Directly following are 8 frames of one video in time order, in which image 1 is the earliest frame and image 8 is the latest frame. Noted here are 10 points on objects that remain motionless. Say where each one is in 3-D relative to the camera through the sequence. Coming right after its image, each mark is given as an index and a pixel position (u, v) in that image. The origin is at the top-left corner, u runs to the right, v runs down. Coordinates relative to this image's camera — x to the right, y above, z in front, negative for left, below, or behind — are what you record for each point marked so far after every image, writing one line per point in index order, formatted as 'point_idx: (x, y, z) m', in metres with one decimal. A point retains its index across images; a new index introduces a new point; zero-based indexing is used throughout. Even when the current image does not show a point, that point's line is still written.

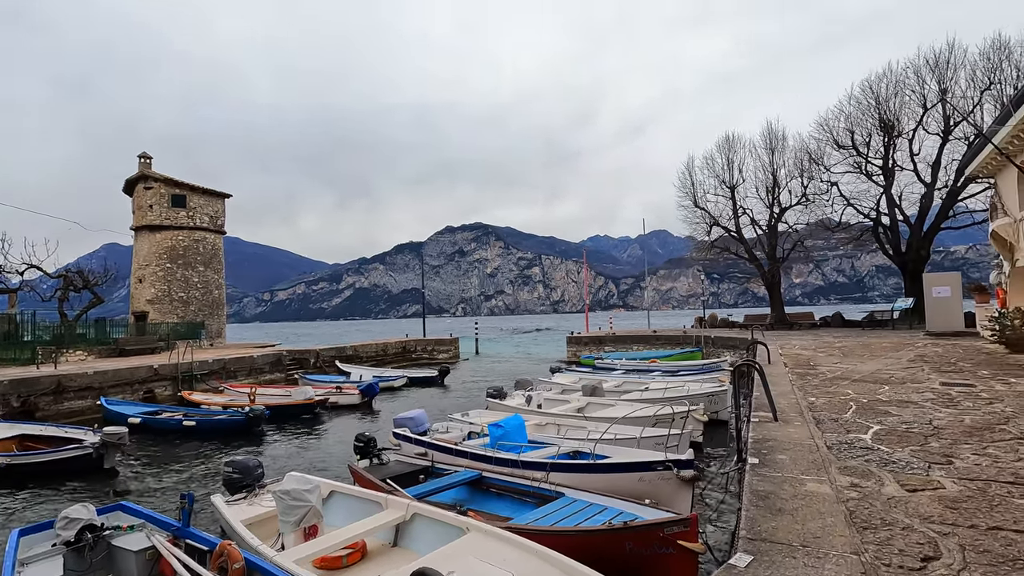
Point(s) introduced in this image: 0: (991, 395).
0: (+6.8, -1.5, +7.6) m
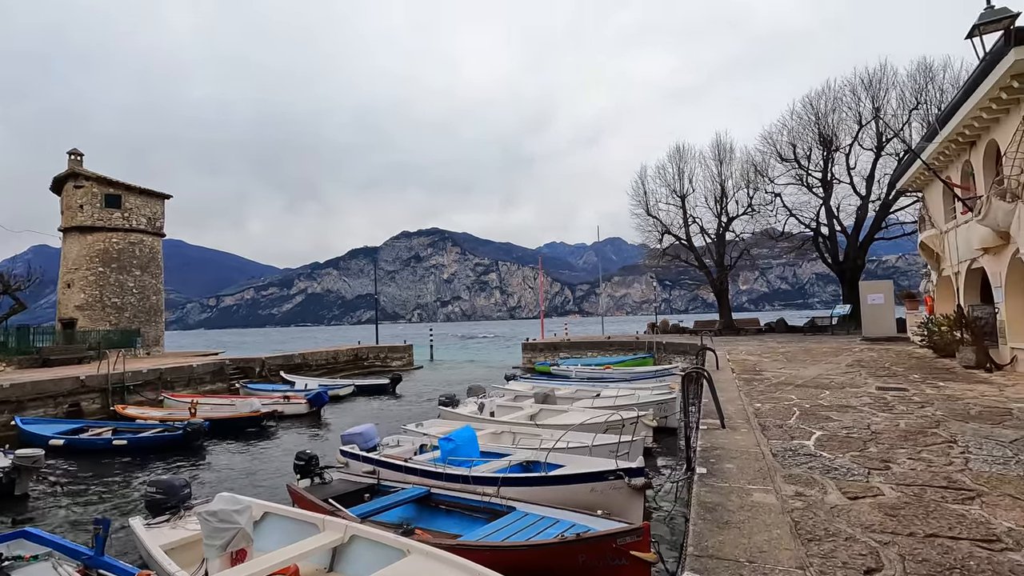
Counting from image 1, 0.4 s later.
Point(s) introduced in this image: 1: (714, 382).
0: (+6.1, -1.7, +7.9) m
1: (+4.0, -1.9, +10.6) m
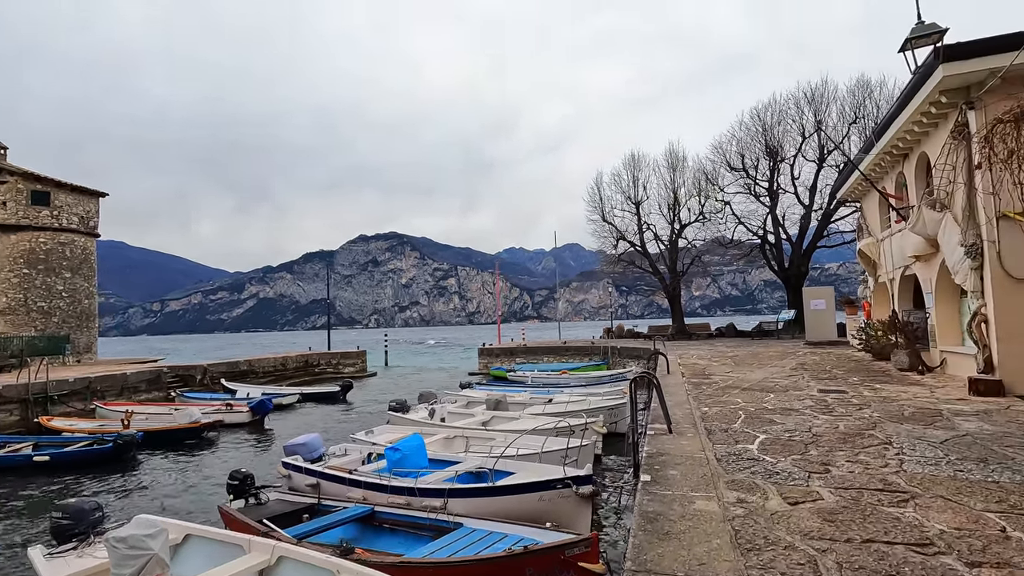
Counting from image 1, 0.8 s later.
0: (+5.3, -1.7, +8.2) m
1: (+3.0, -2.0, +10.7) m
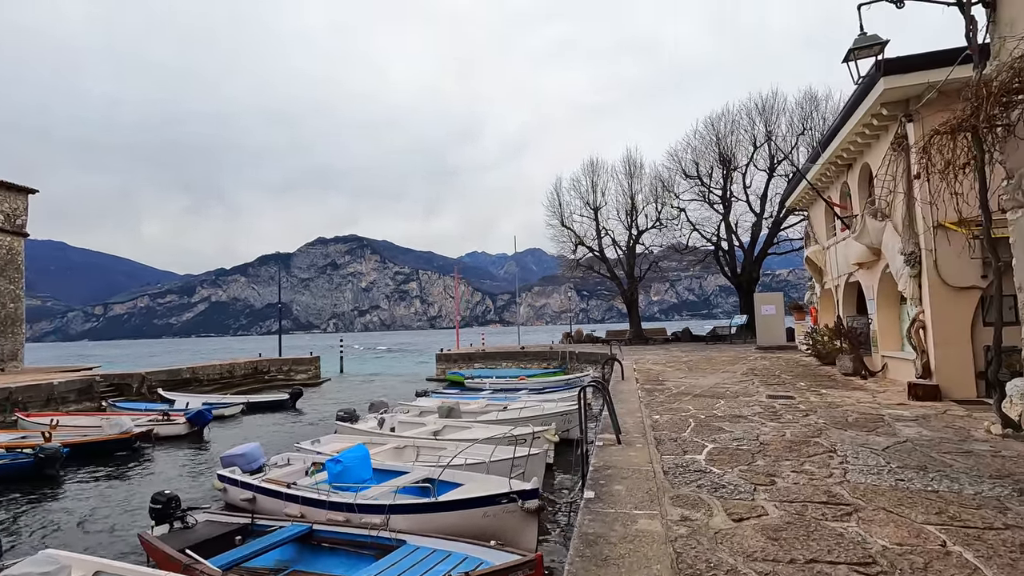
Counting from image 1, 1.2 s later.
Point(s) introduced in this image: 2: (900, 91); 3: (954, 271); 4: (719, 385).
0: (+4.5, -1.8, +8.2) m
1: (+2.1, -2.1, +10.6) m
2: (+6.5, +3.3, +9.0) m
3: (+7.3, +0.3, +8.8) m
4: (+4.2, -2.0, +11.0) m
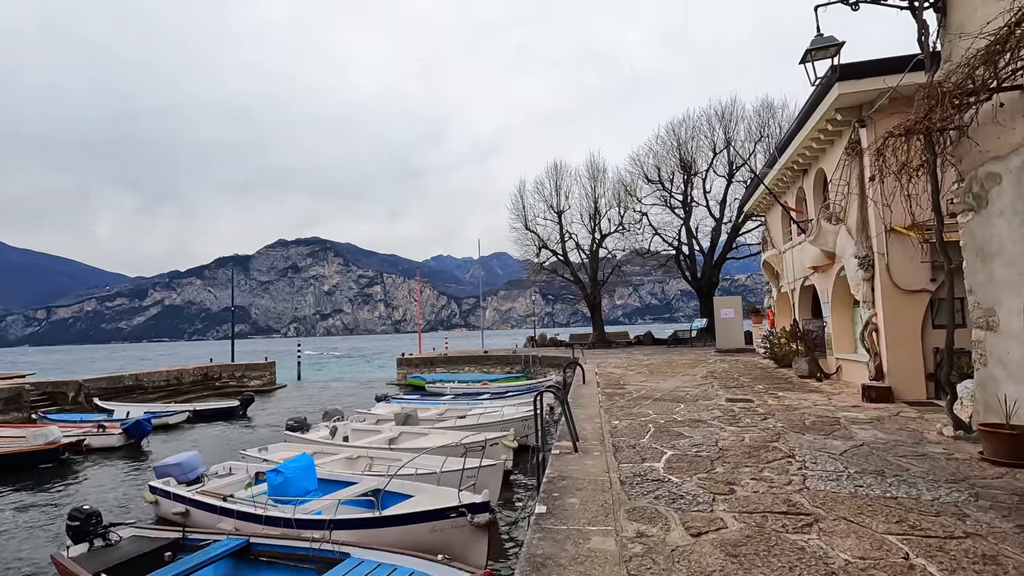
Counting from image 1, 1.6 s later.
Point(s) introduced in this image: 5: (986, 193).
0: (+3.9, -1.9, +8.2) m
1: (+1.3, -2.1, +10.4) m
2: (+5.8, +3.3, +9.1) m
3: (+6.6, +0.2, +8.9) m
4: (+3.4, -2.1, +10.9) m
5: (+4.9, +1.0, +5.6) m
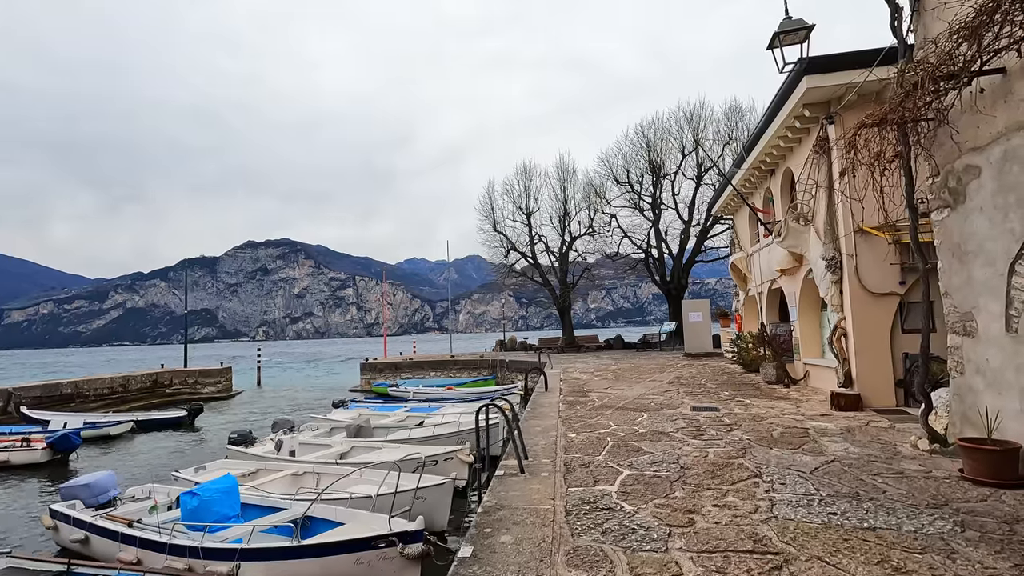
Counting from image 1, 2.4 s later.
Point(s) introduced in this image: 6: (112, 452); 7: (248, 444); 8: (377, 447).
0: (+3.2, -1.9, +7.7) m
1: (+0.5, -2.2, +9.8) m
2: (+5.1, +3.2, +8.8) m
3: (+5.8, +0.2, +8.6) m
4: (+2.6, -2.1, +10.4) m
5: (+4.4, +1.0, +5.2) m
6: (-11.9, -4.9, +16.0) m
7: (-6.1, -3.6, +12.4) m
8: (-2.9, -3.4, +11.7) m
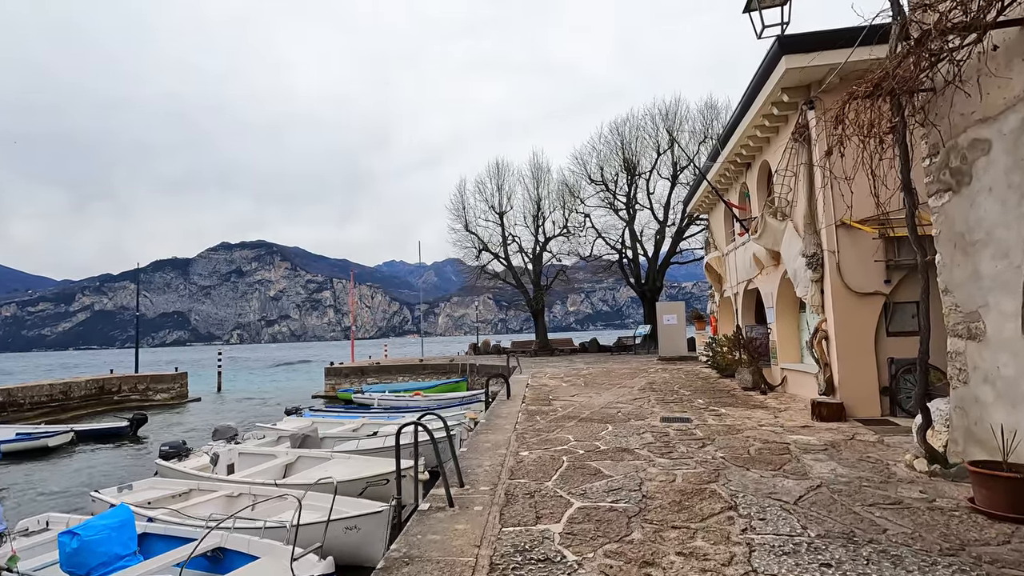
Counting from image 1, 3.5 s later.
0: (+2.5, -1.9, +6.9) m
1: (-0.3, -2.1, +8.9) m
2: (+4.4, +3.2, +8.1) m
3: (+5.1, +0.2, +7.9) m
4: (+1.8, -2.1, +9.6) m
5: (+3.8, +1.0, +4.4) m
6: (-12.9, -4.8, +14.6) m
7: (-7.0, -3.6, +11.3) m
8: (-3.8, -3.4, +10.7) m
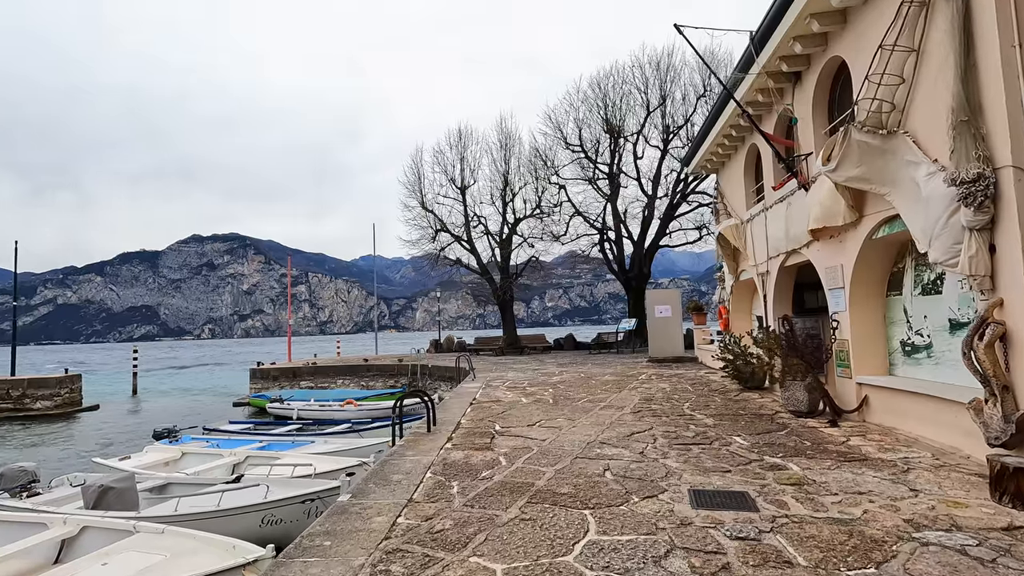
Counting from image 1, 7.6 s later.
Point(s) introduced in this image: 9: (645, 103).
0: (+1.6, -1.5, +2.9) m
1: (-1.2, -1.7, +4.8) m
2: (+3.5, +3.6, +4.1) m
3: (+4.2, +0.6, +4.0) m
4: (+0.8, -1.7, +5.6) m
5: (+3.1, +1.4, +0.5) m
6: (-14.0, -4.3, +10.0) m
7: (-8.0, -3.1, +6.9) m
8: (-4.7, -3.0, +6.4) m
9: (+4.9, +6.7, +19.6) m
